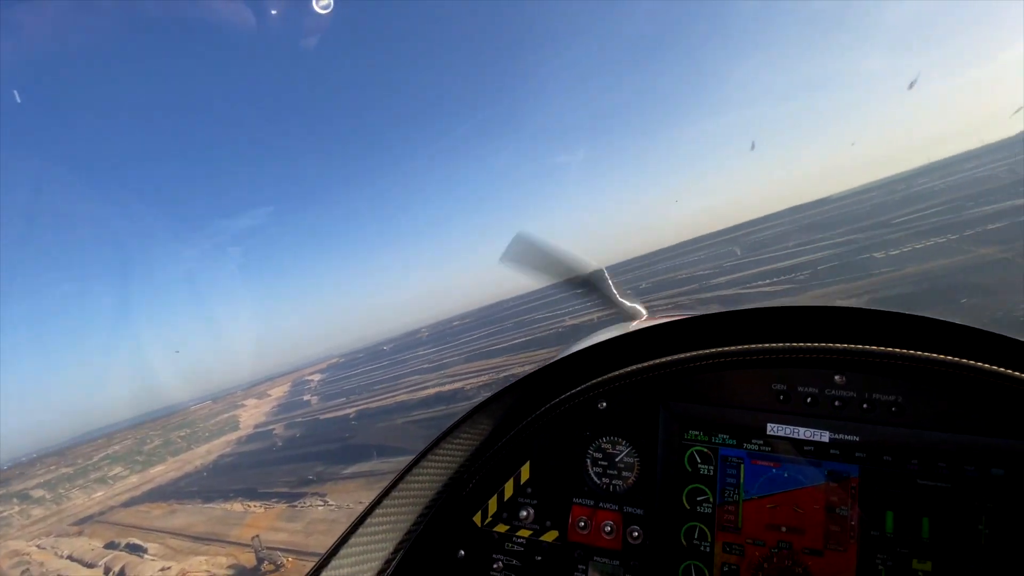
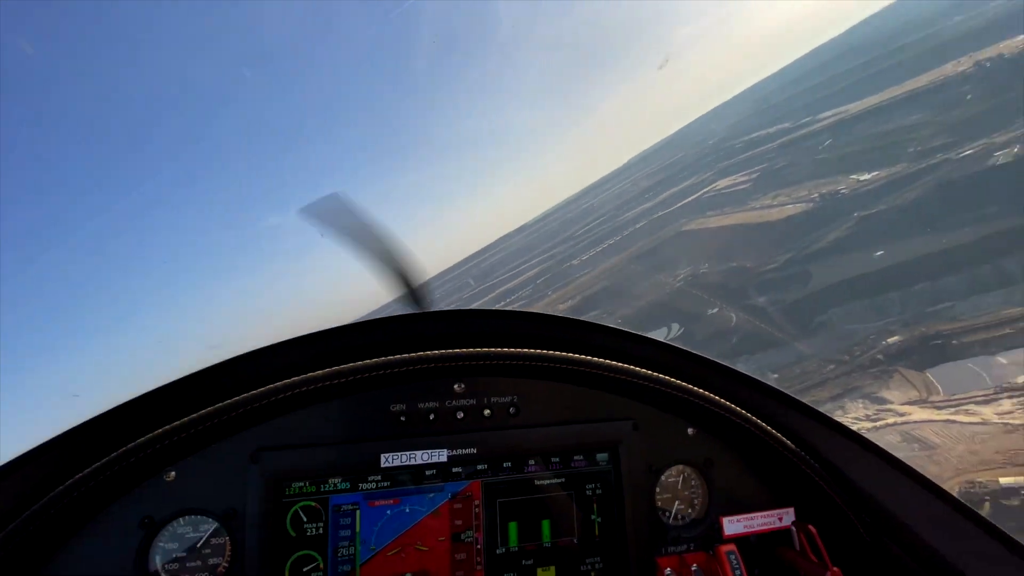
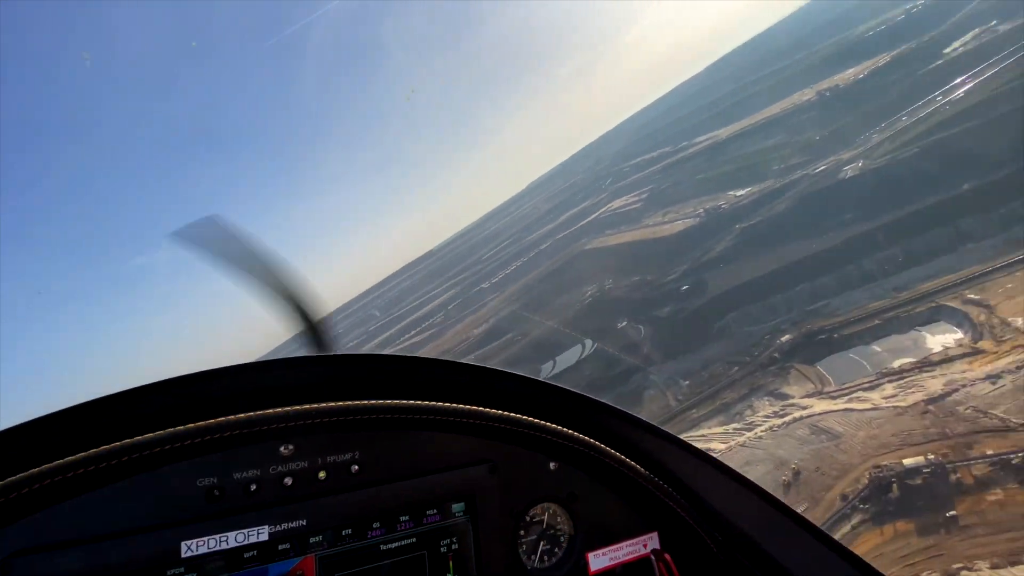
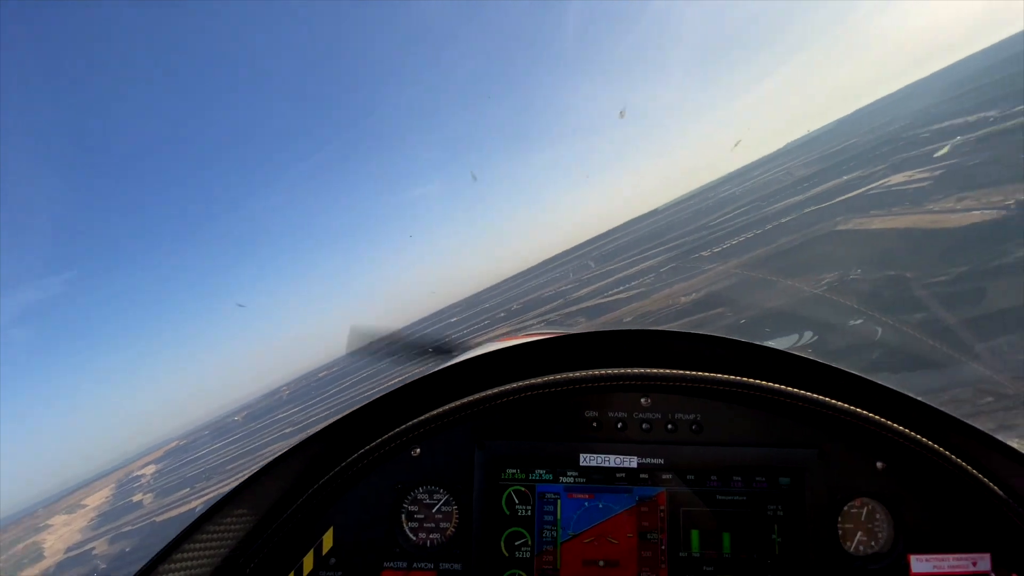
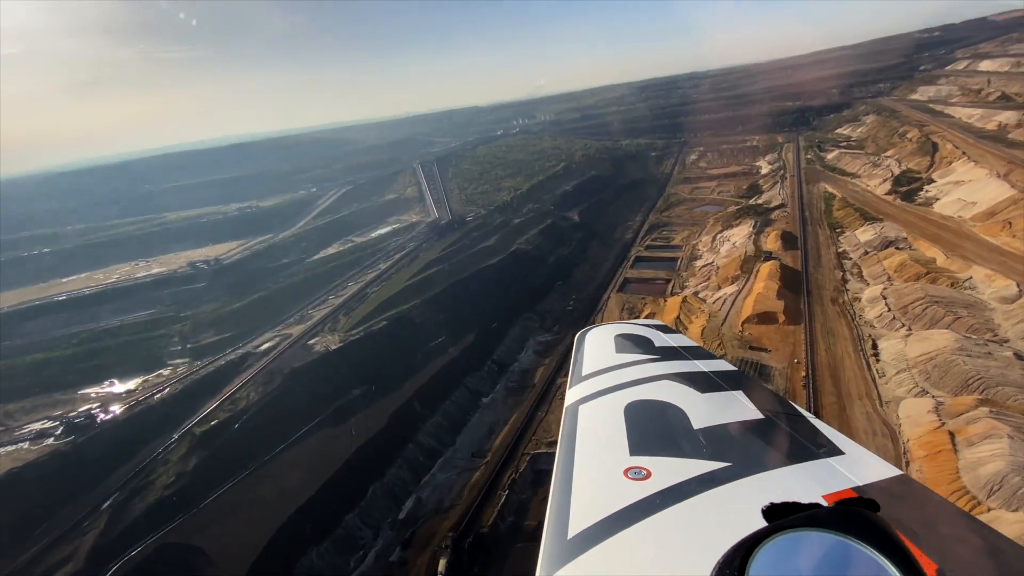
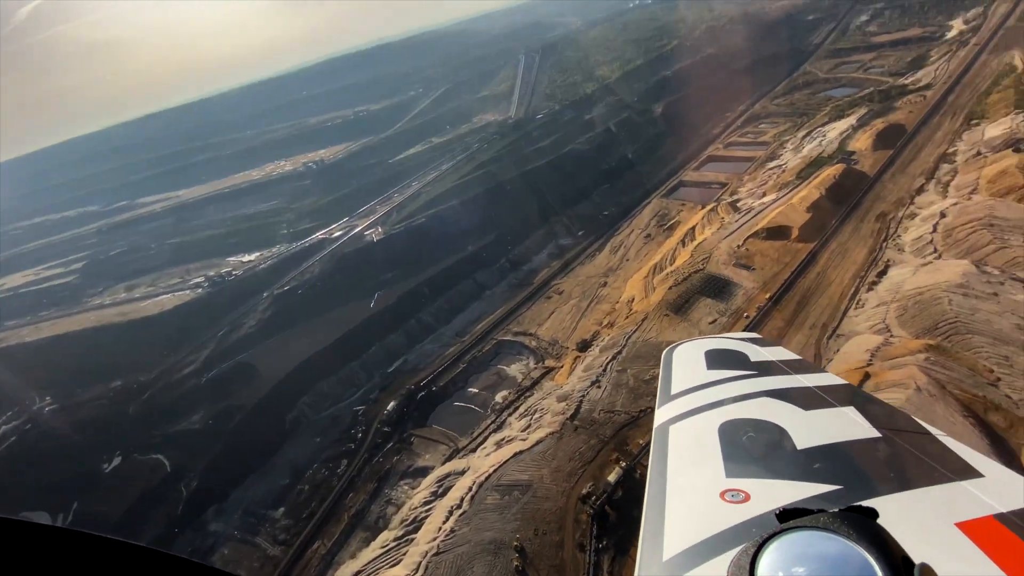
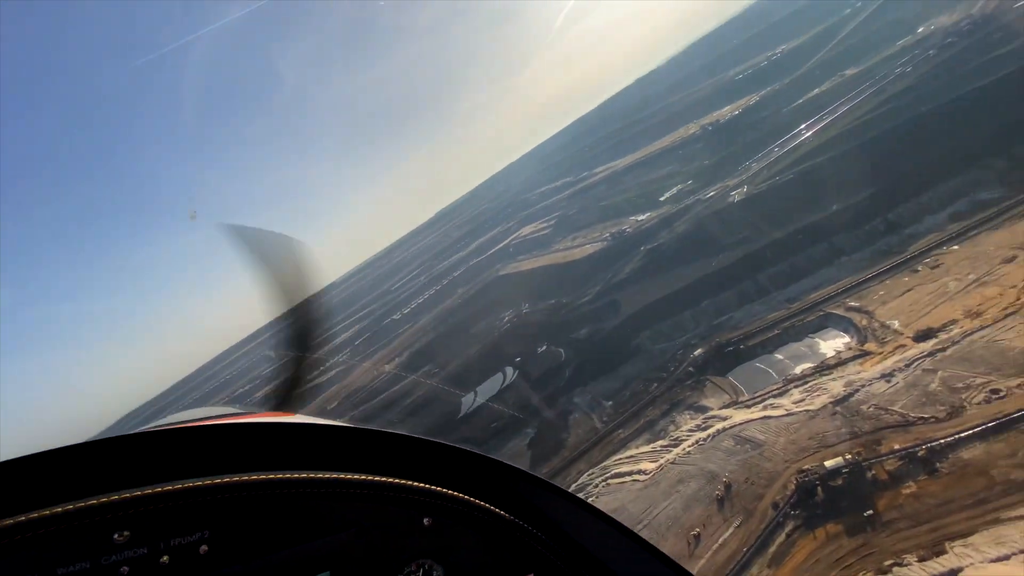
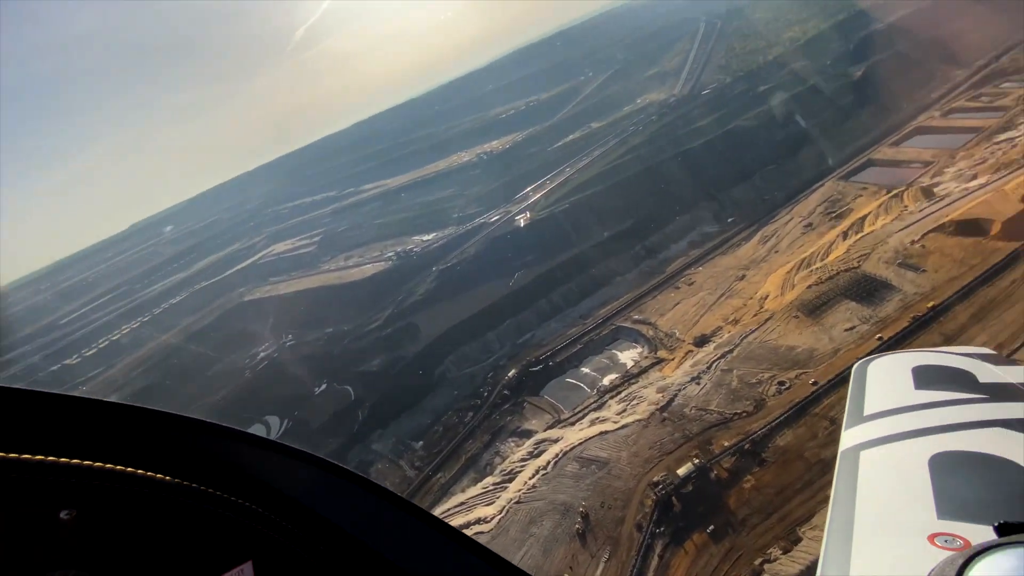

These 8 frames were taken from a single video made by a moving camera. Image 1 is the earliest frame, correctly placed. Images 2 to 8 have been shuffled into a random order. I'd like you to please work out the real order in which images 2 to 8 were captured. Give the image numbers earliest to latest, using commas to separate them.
4, 2, 3, 7, 8, 6, 5
